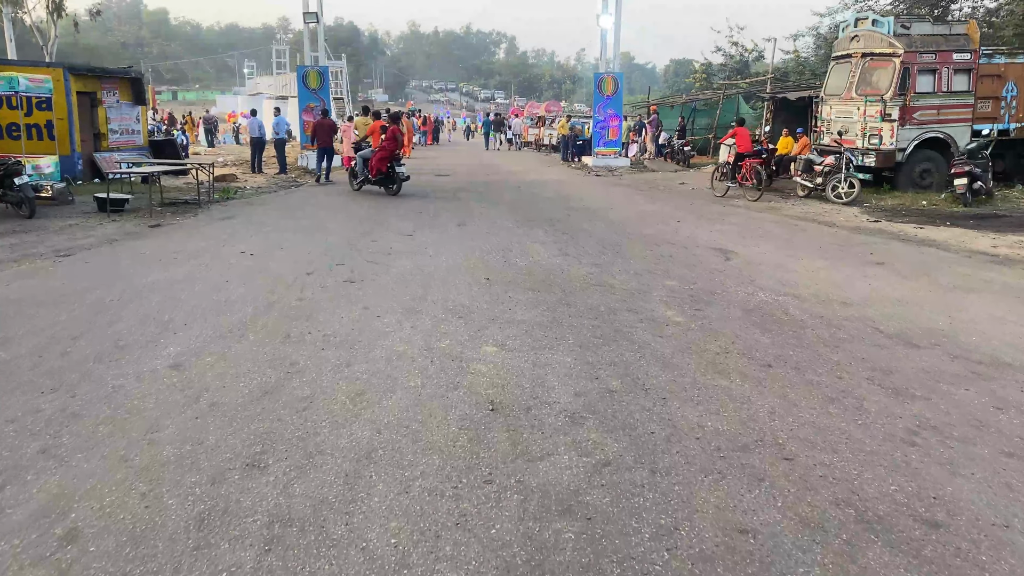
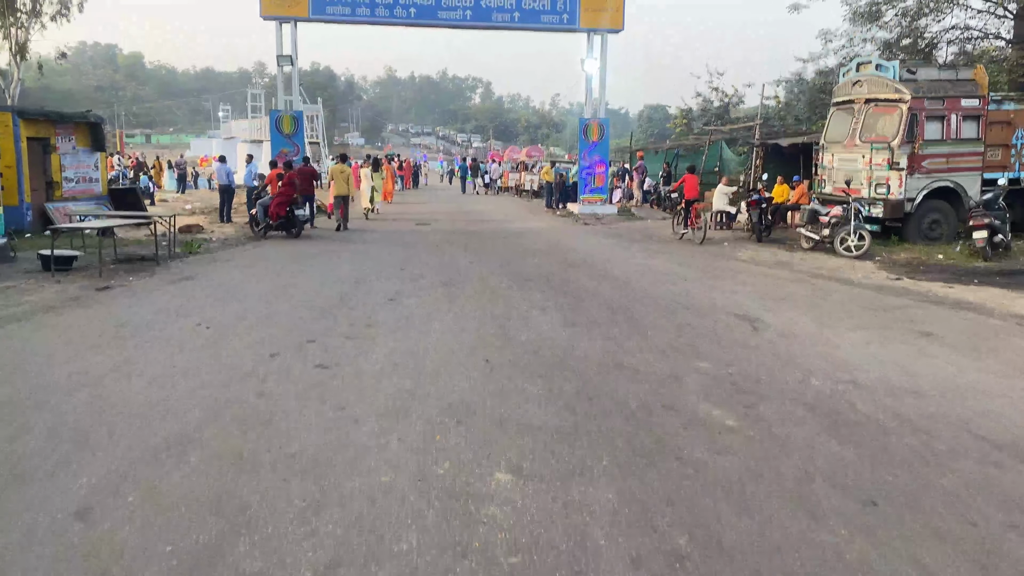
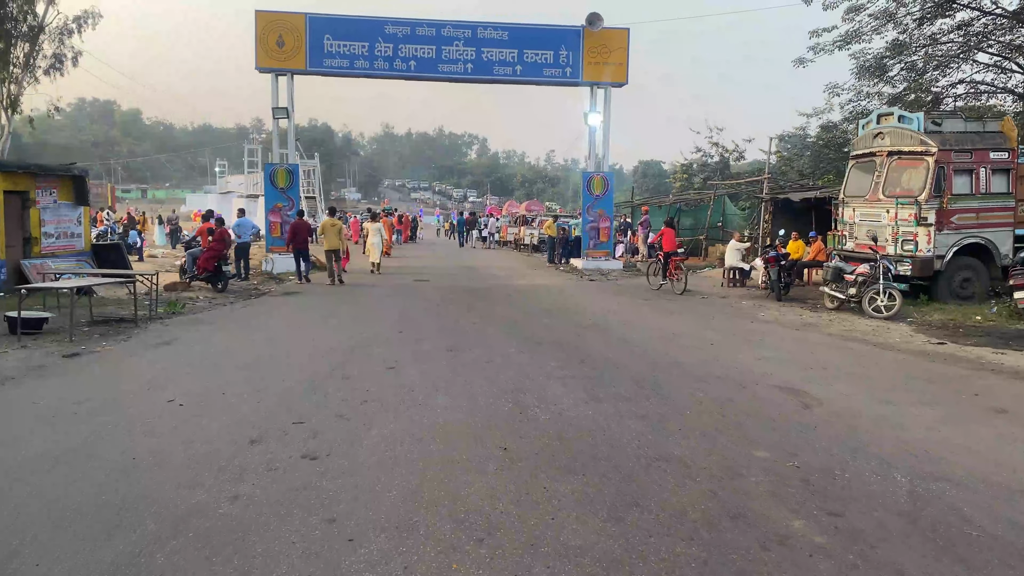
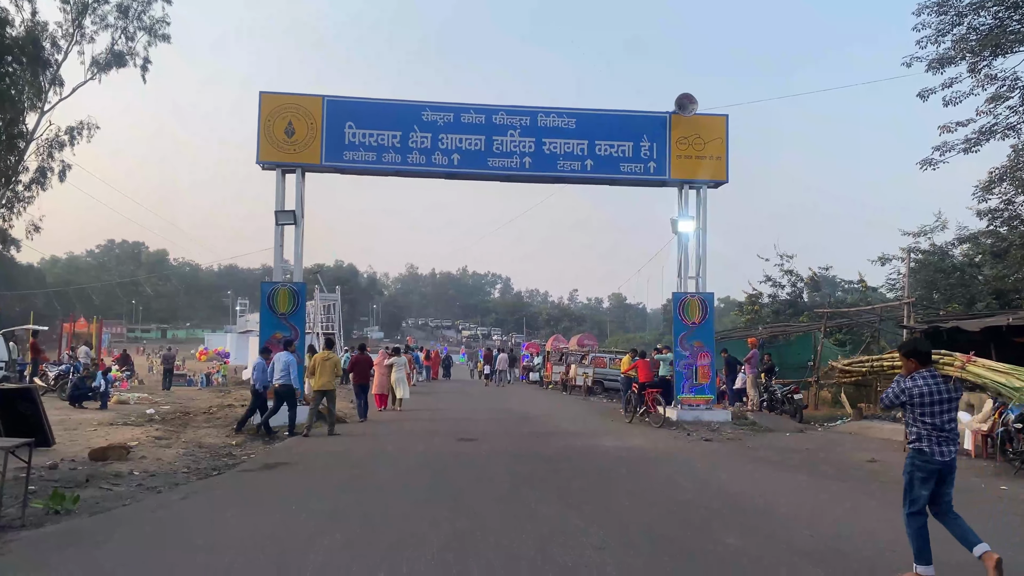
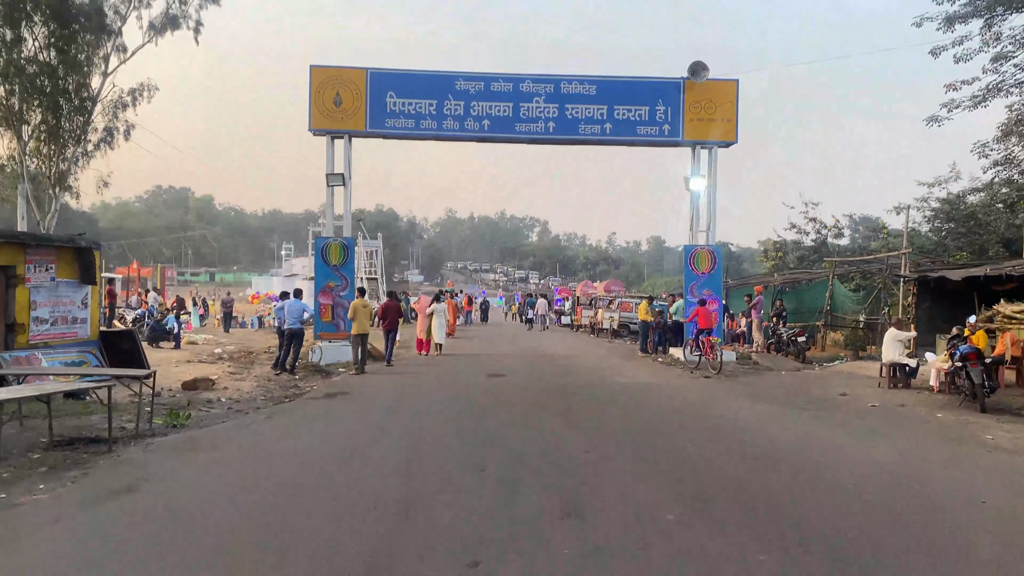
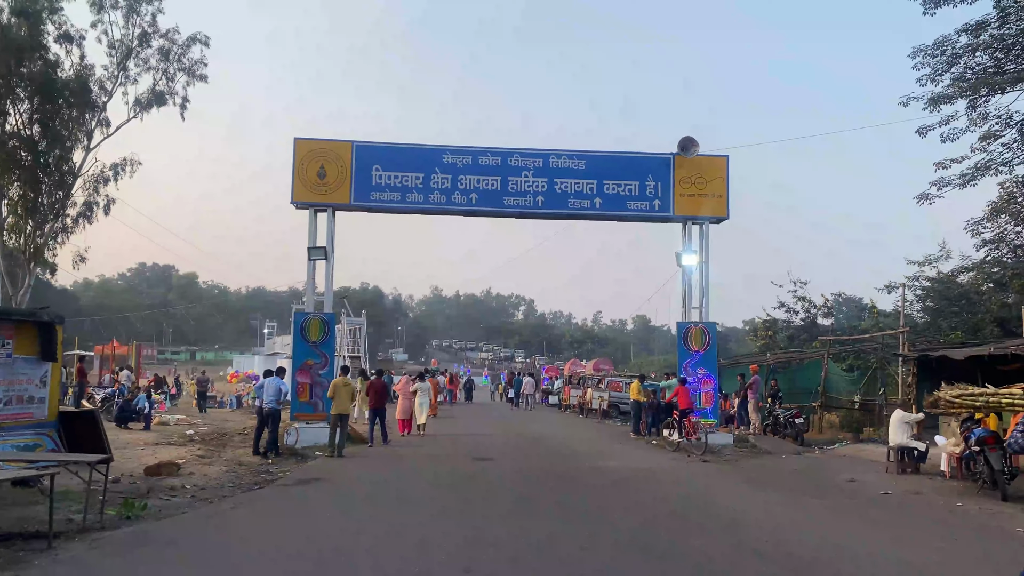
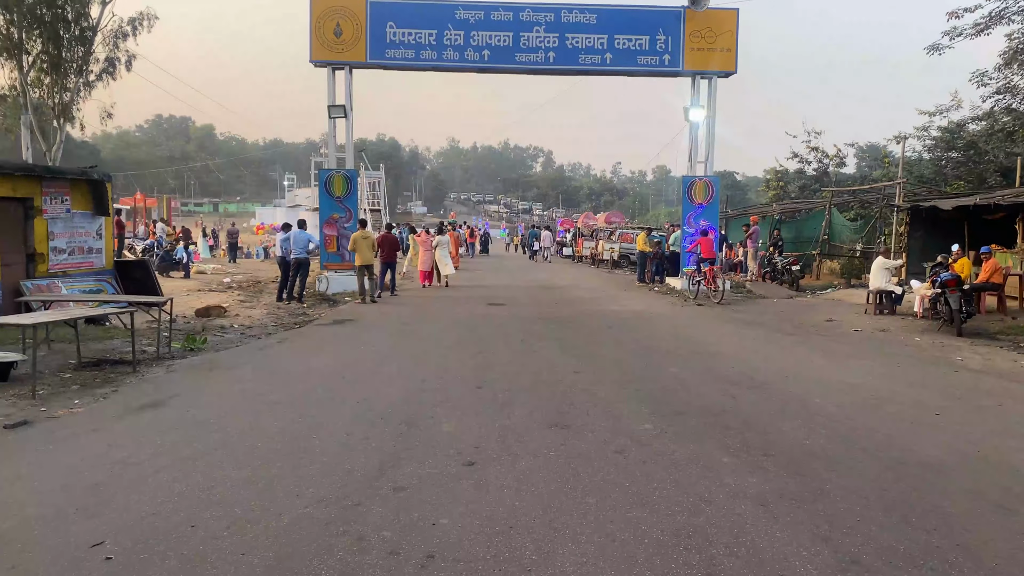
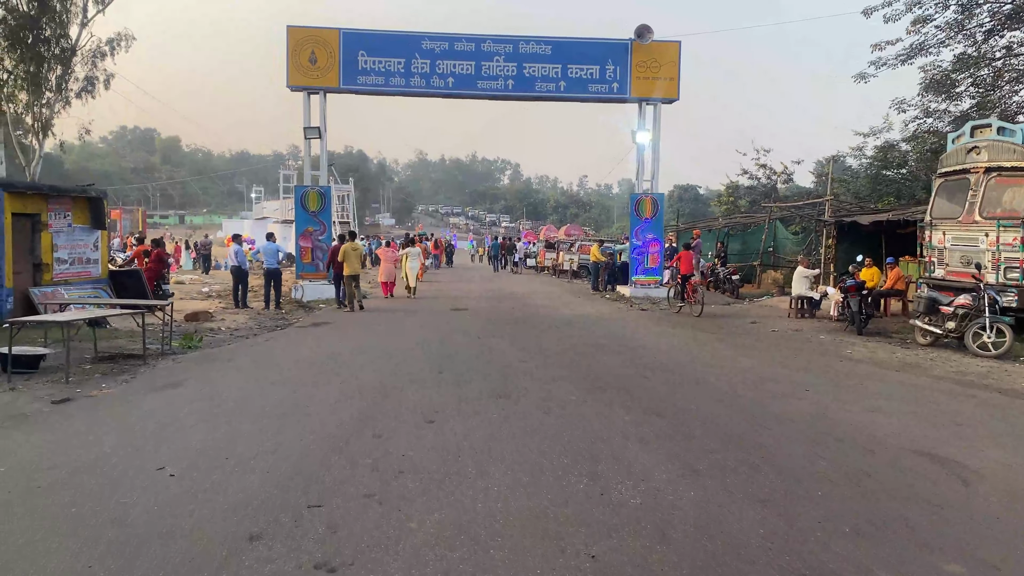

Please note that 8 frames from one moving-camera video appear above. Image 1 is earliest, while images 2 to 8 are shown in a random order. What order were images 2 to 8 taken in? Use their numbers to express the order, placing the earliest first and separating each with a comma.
2, 3, 8, 7, 5, 6, 4
